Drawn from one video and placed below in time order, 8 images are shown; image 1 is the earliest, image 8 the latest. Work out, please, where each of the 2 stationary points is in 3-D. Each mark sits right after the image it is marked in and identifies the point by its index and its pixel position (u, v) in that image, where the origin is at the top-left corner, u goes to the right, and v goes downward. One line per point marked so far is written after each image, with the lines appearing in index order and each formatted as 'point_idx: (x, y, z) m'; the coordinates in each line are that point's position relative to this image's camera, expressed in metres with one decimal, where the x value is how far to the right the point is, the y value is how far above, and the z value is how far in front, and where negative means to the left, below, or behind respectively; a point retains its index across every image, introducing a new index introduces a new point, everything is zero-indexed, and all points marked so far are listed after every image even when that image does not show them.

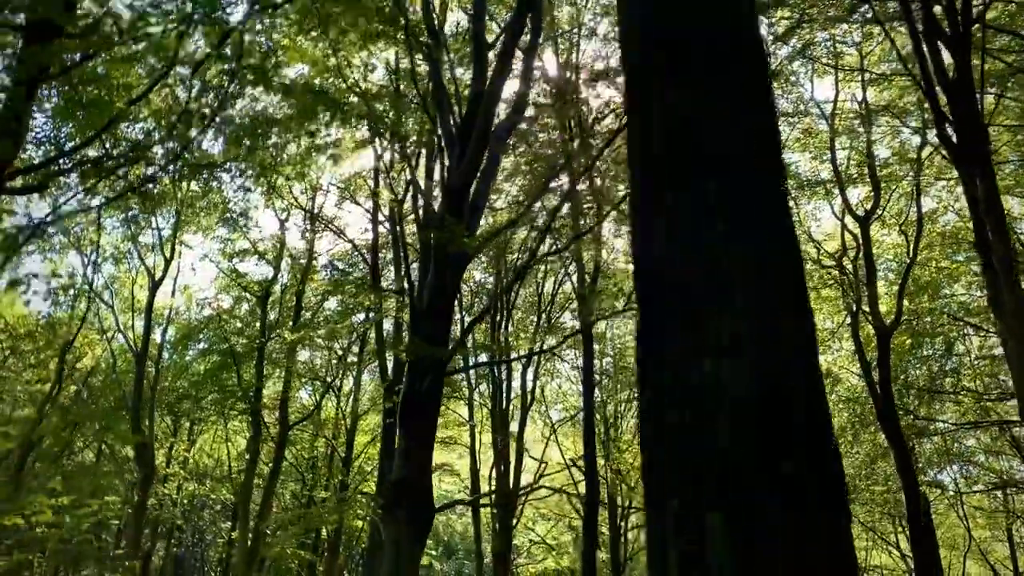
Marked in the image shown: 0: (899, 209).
0: (+7.3, +1.5, +16.3) m
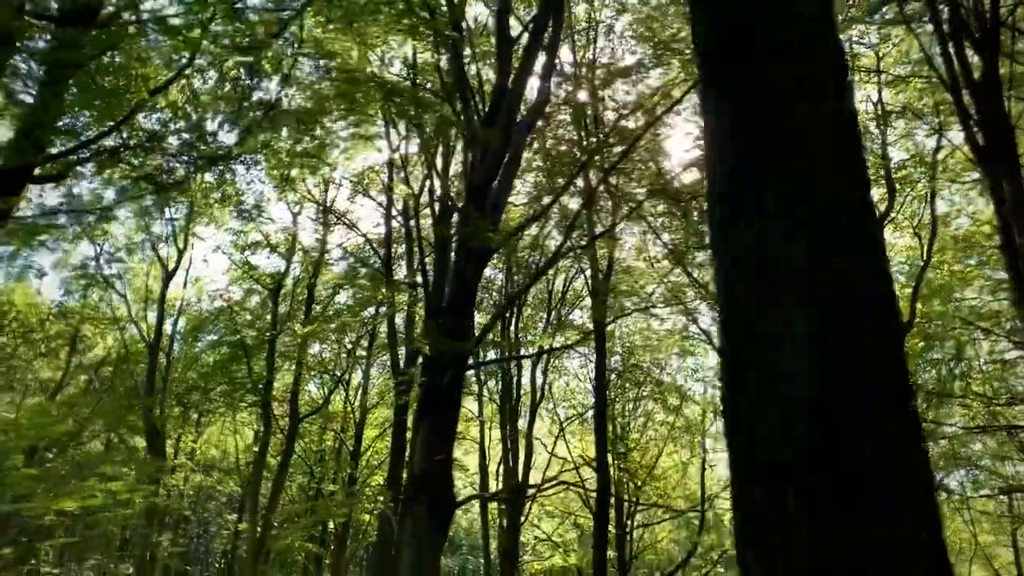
0: (+7.6, +1.4, +16.3) m
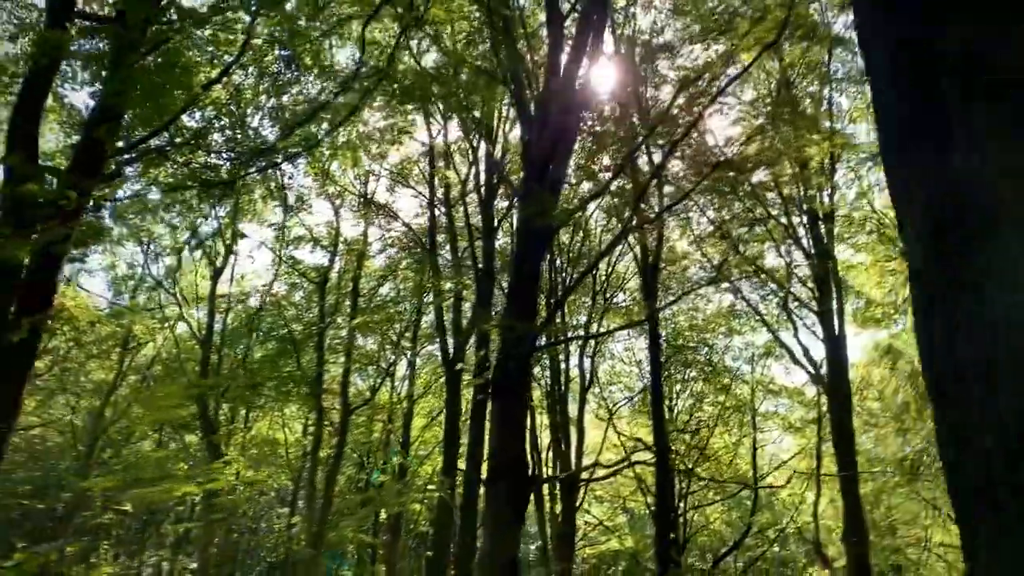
0: (+8.4, +2.0, +15.9) m
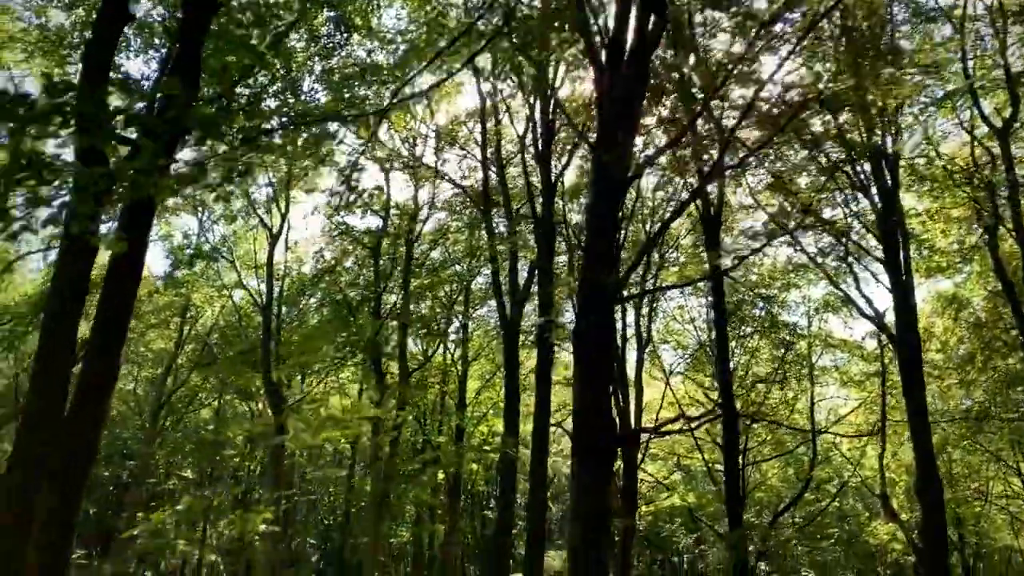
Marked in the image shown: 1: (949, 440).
0: (+9.3, +3.0, +15.4) m
1: (+9.7, -3.4, +19.2) m
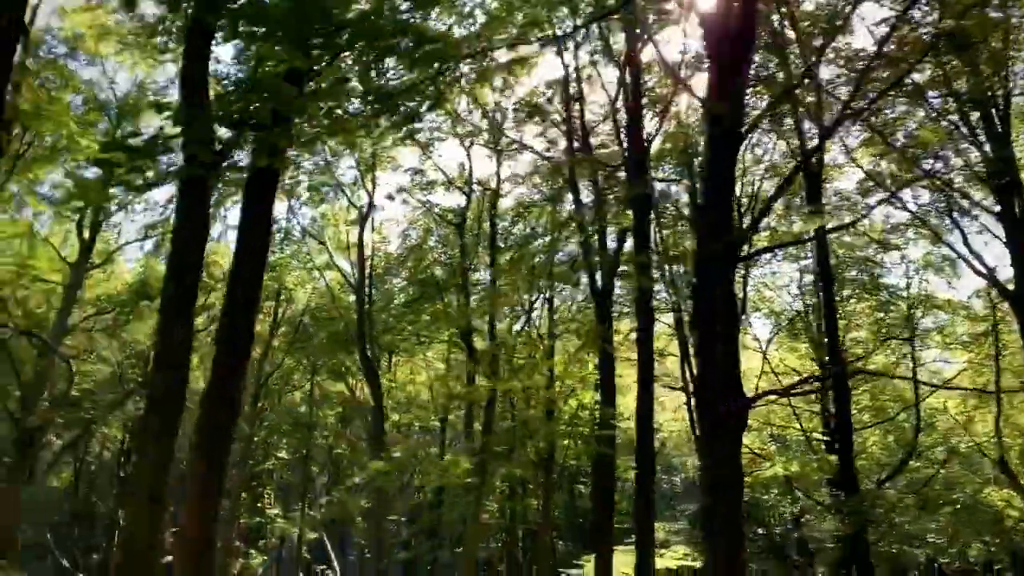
0: (+10.7, +3.8, +14.3) m
1: (+11.7, -2.4, +18.3) m
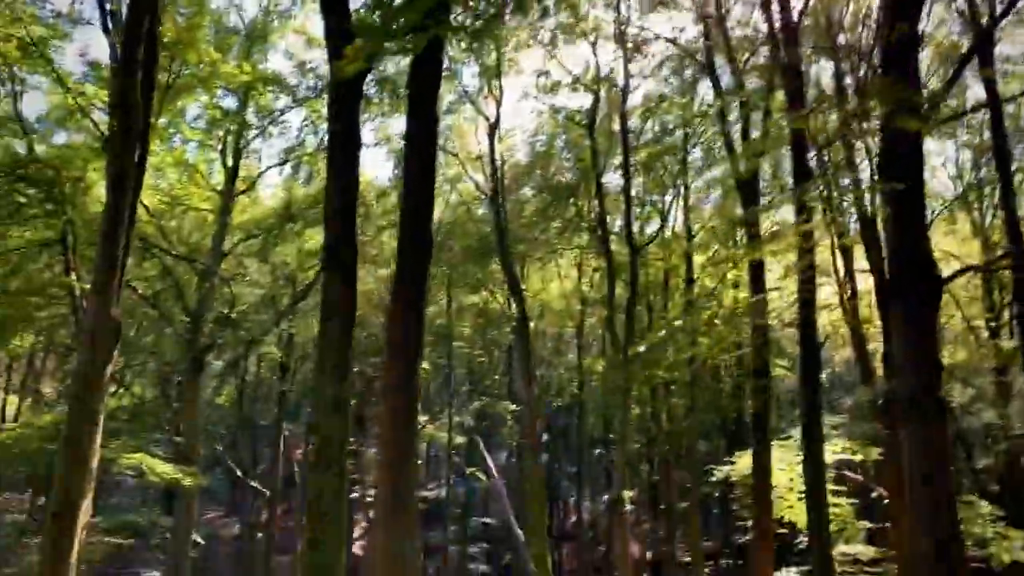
0: (+12.6, +6.0, +12.1) m
1: (+14.5, +0.3, +16.4) m
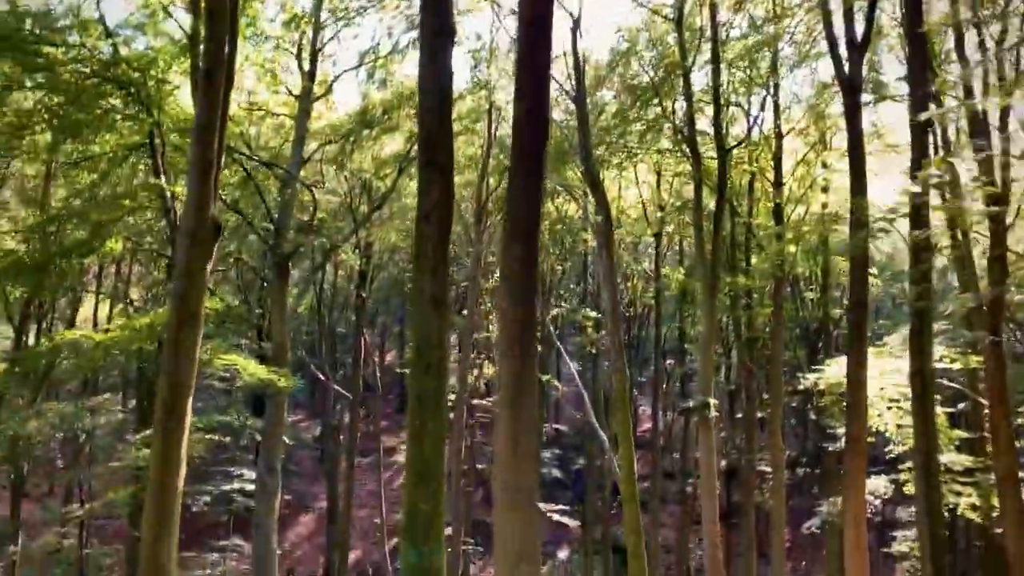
0: (+13.7, +7.3, +10.2) m
1: (+16.0, +2.0, +15.0) m
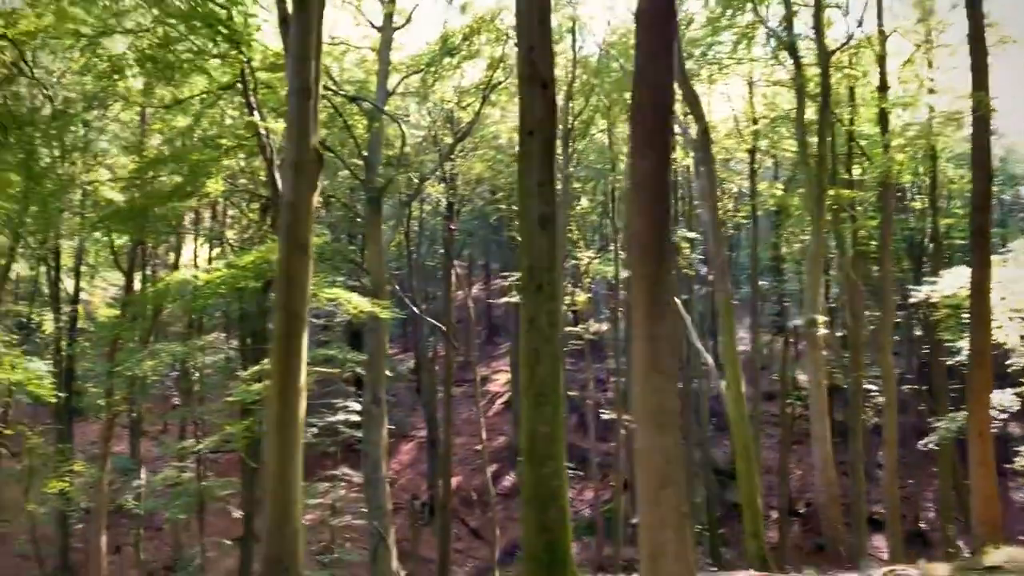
0: (+14.5, +8.7, +8.1) m
1: (+17.4, +3.9, +13.0) m
